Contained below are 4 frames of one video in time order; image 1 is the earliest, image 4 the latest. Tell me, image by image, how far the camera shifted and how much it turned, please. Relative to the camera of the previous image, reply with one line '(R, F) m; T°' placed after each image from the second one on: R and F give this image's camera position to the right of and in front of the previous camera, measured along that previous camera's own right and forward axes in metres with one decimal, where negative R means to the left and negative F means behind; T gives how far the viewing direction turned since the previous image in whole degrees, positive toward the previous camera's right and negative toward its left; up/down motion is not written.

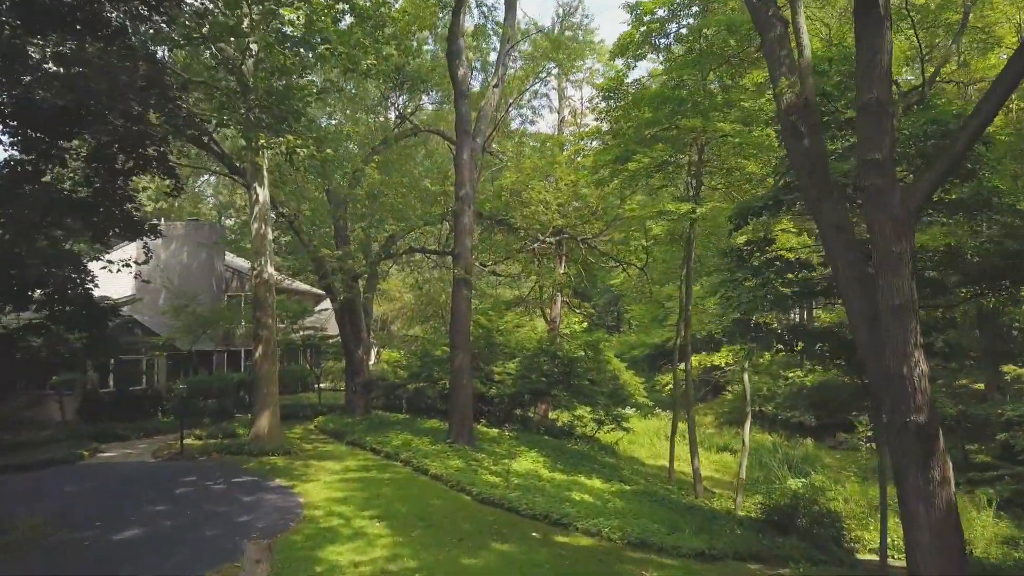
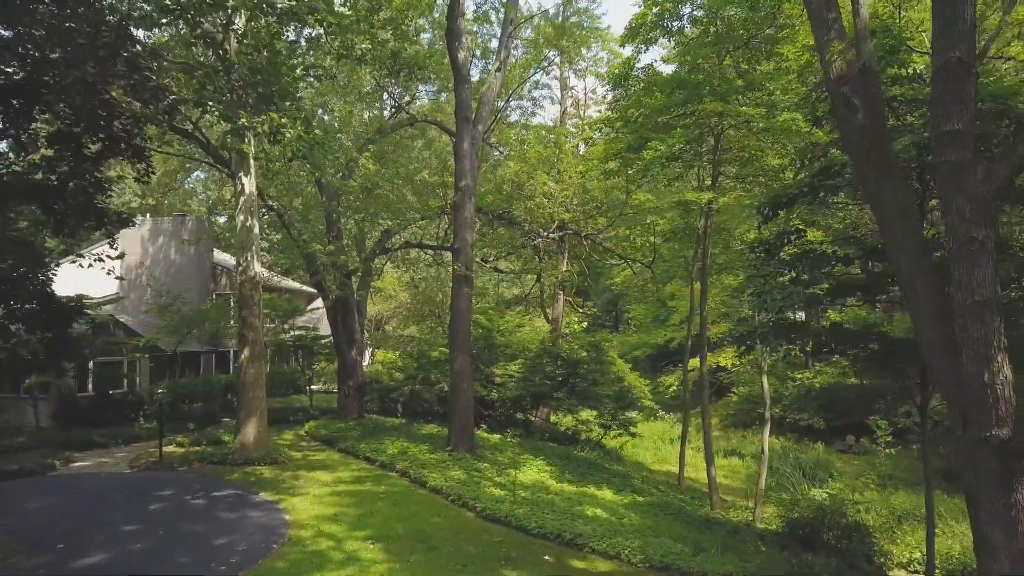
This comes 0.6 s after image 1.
(-0.2, +0.7) m; 0°
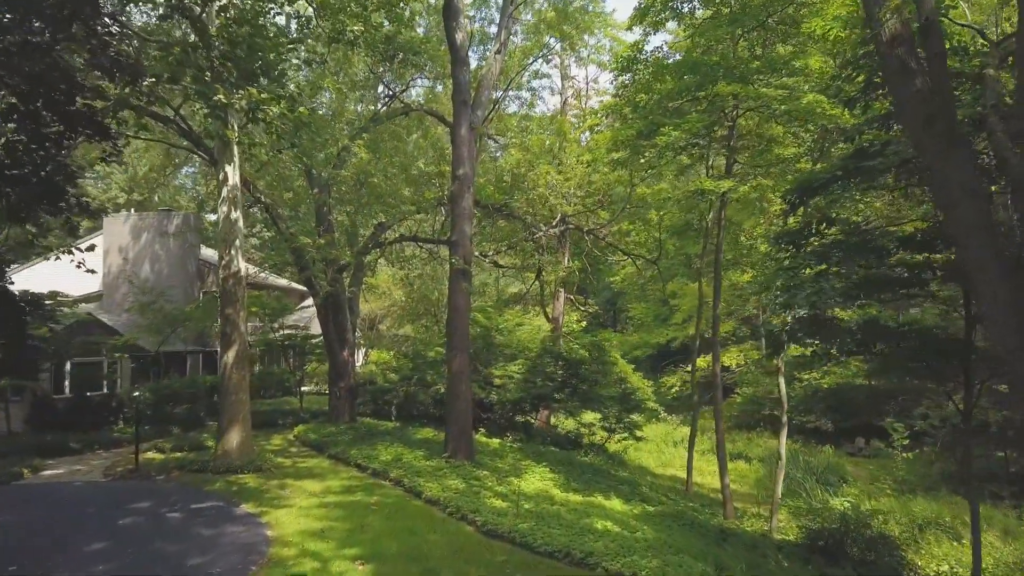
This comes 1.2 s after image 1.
(-0.1, +0.7) m; 0°
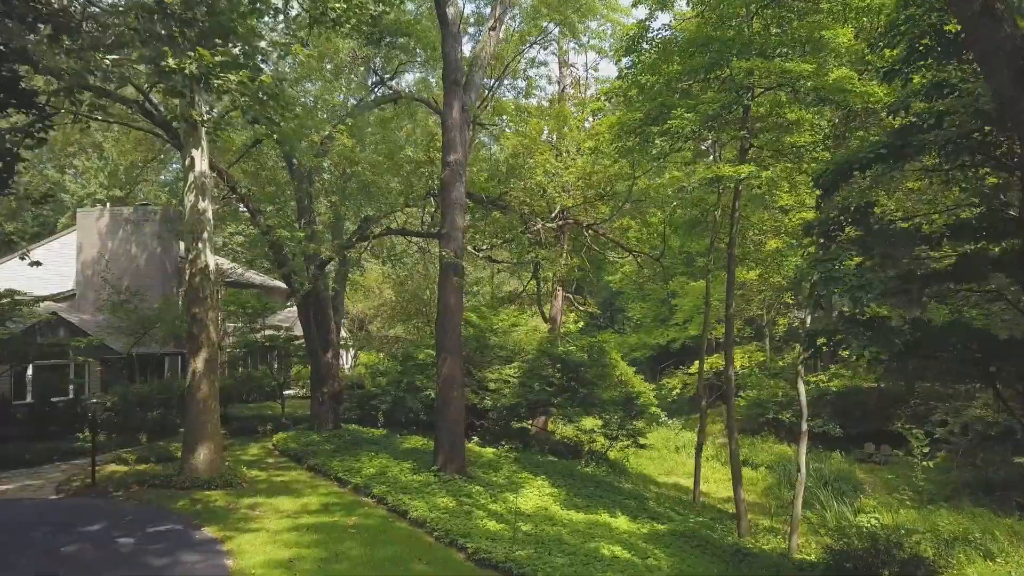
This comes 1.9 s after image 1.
(0.0, +0.9) m; +1°
